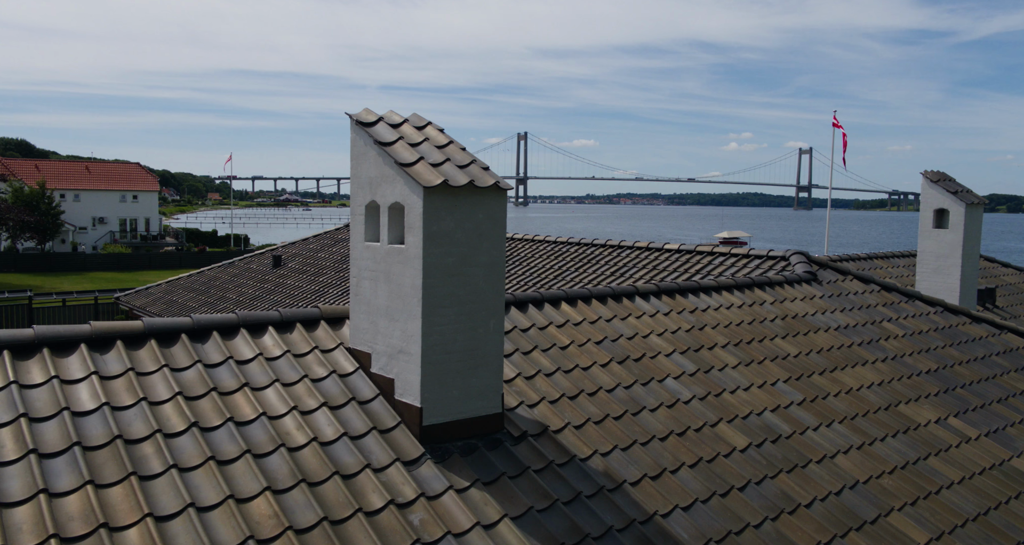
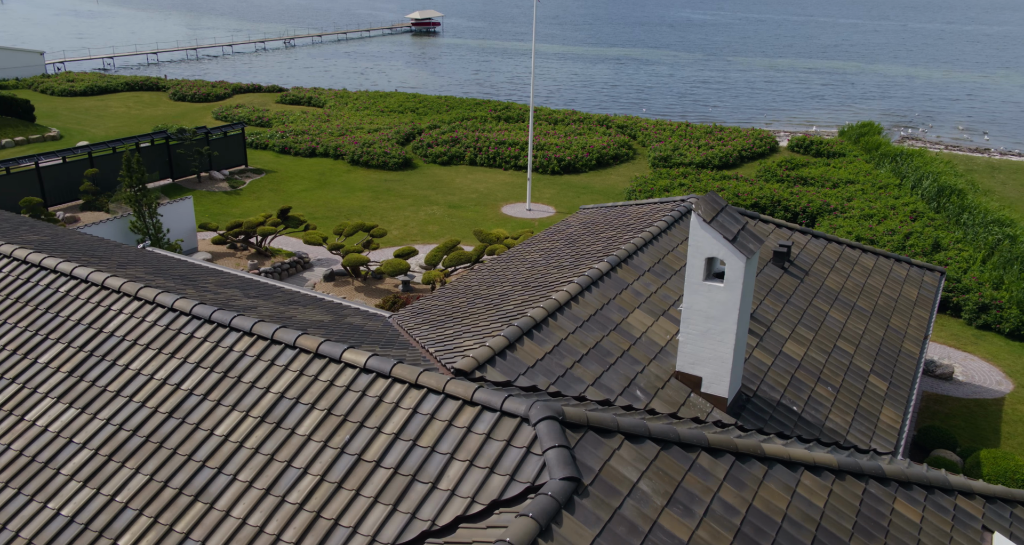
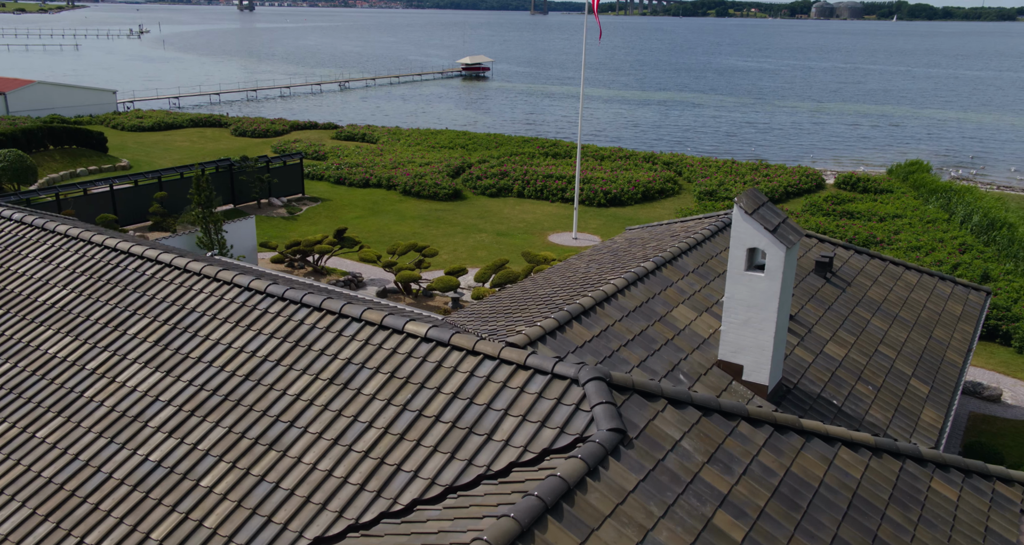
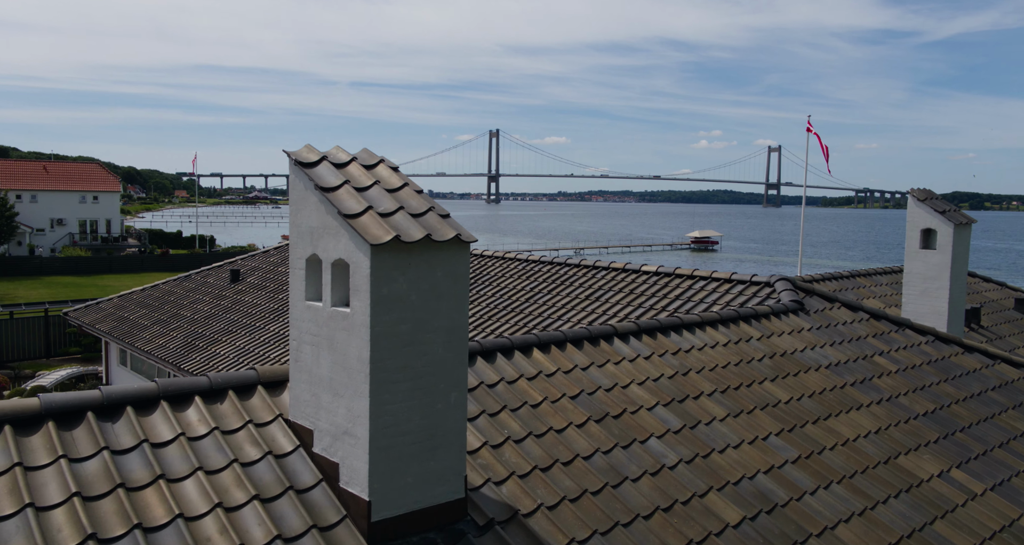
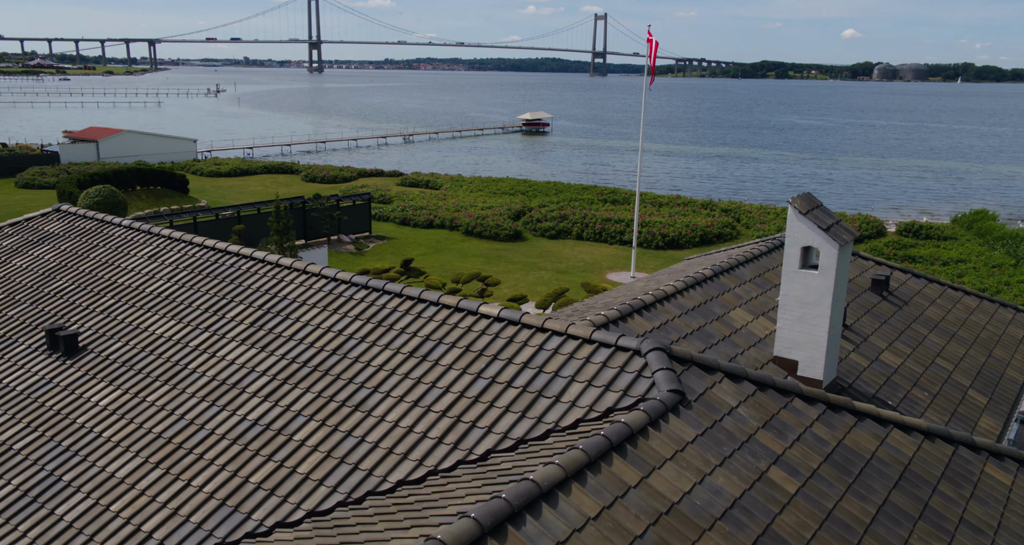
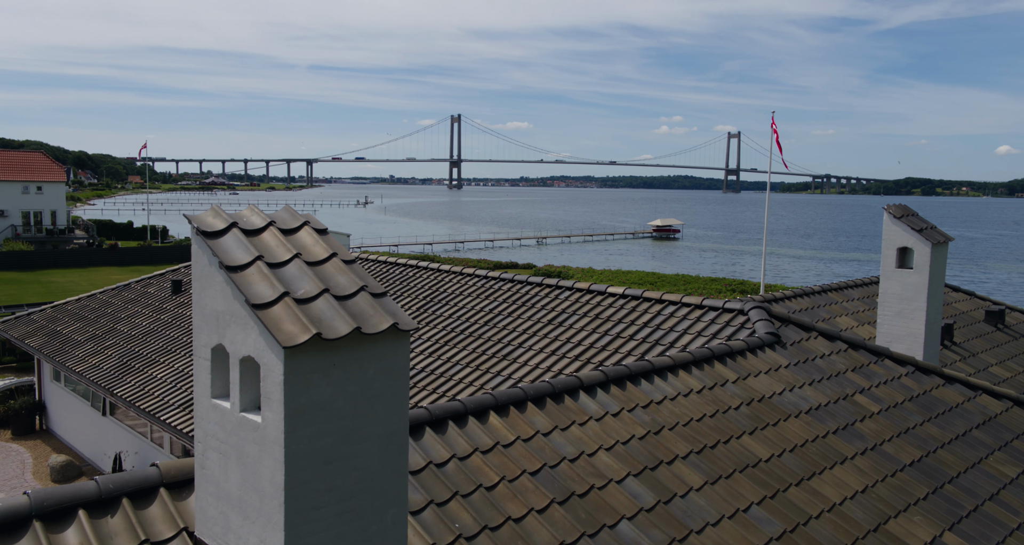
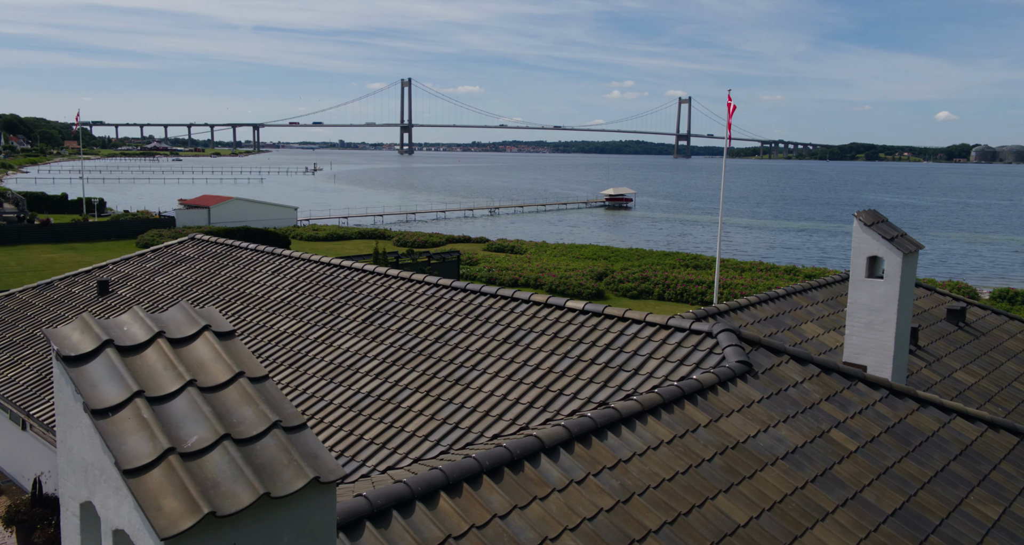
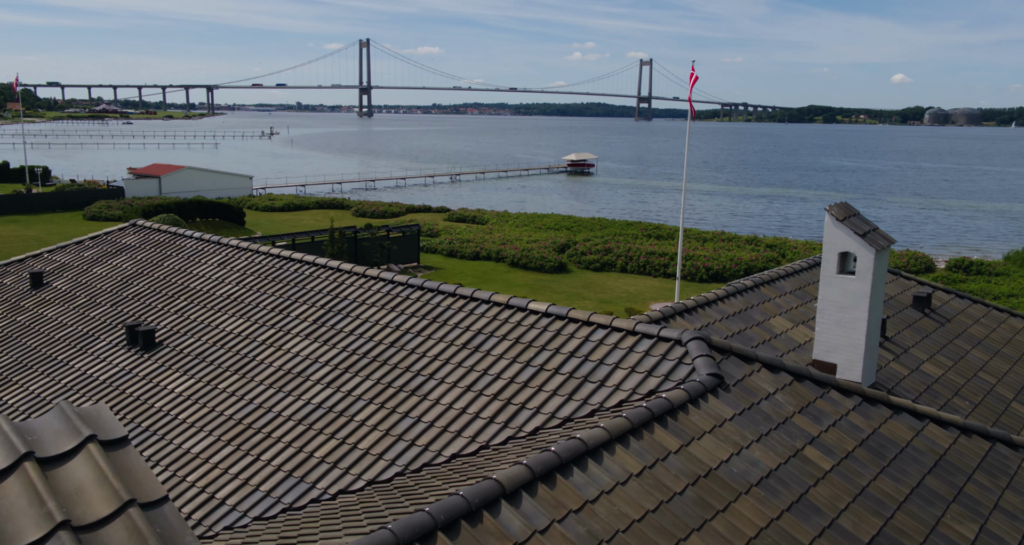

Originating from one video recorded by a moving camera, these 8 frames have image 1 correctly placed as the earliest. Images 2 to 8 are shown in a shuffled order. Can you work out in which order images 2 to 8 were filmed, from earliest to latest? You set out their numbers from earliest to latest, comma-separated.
4, 6, 7, 8, 5, 3, 2
